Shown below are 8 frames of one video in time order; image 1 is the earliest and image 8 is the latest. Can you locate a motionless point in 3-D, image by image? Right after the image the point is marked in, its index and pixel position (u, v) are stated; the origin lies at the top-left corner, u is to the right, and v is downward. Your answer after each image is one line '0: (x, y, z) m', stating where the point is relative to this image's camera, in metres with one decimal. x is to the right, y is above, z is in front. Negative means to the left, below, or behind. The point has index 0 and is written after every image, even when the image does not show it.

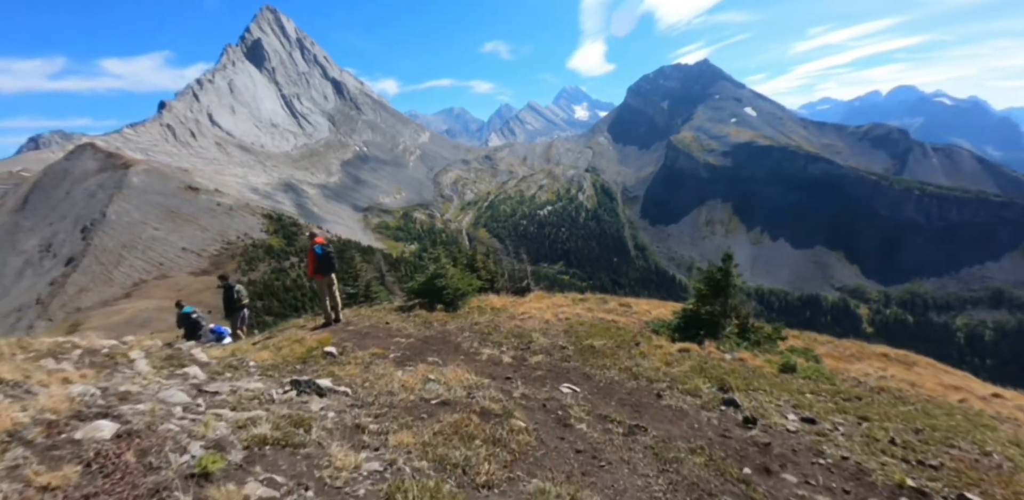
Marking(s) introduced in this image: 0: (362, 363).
0: (-5.3, -4.1, +18.4) m
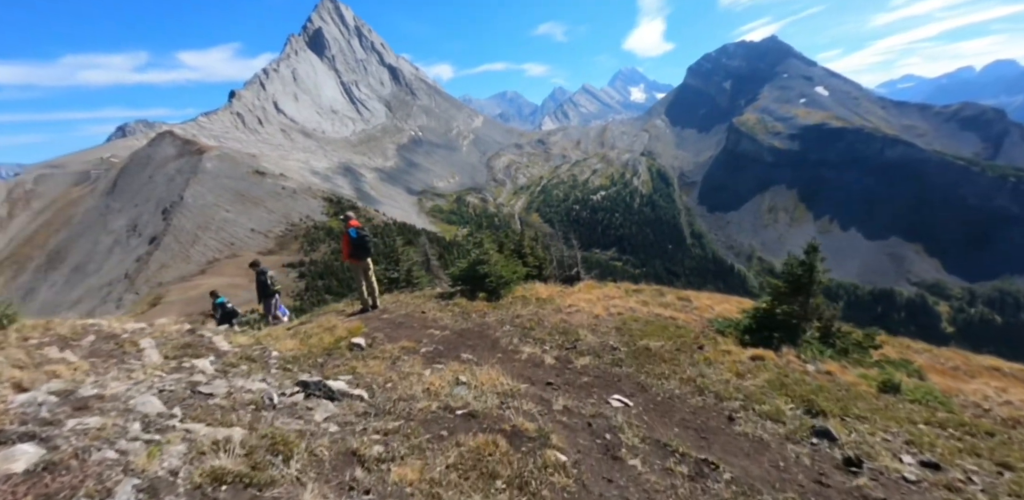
0: (-4.0, -3.5, +16.7) m
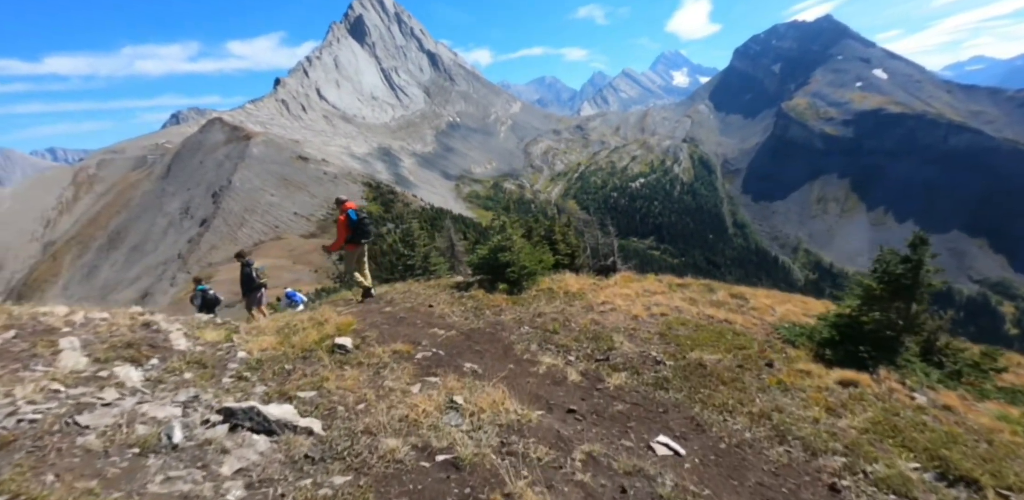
0: (-3.6, -3.1, +13.5) m
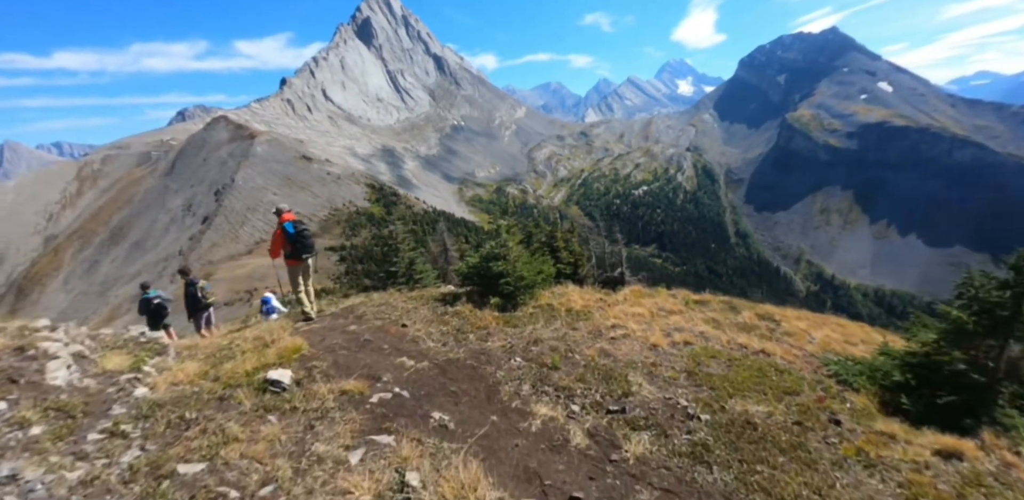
0: (-3.9, -3.2, +10.0) m
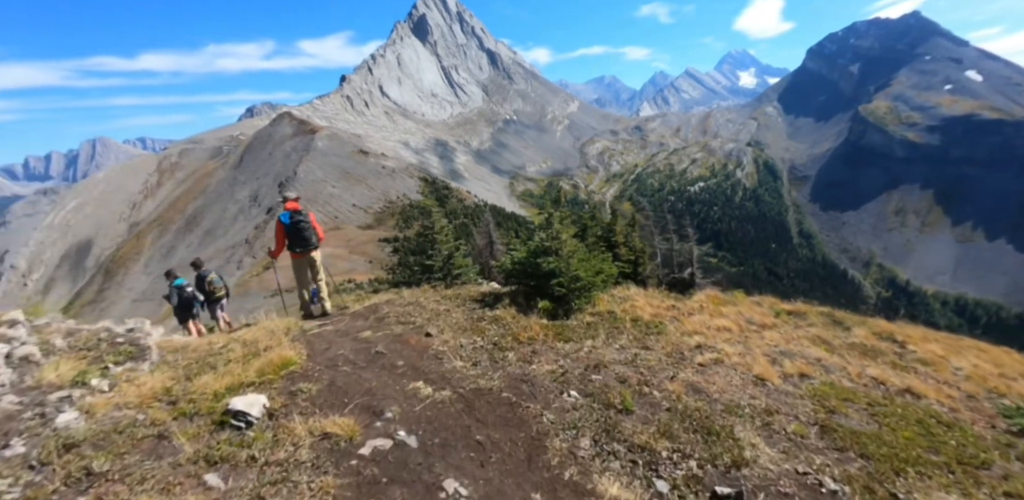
0: (-3.2, -3.0, +6.9) m
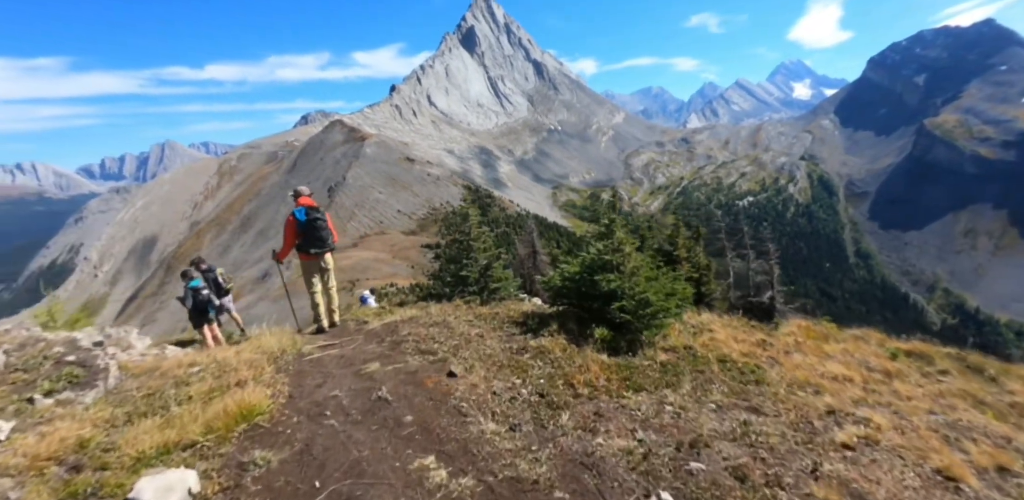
0: (-2.8, -3.1, +3.8) m
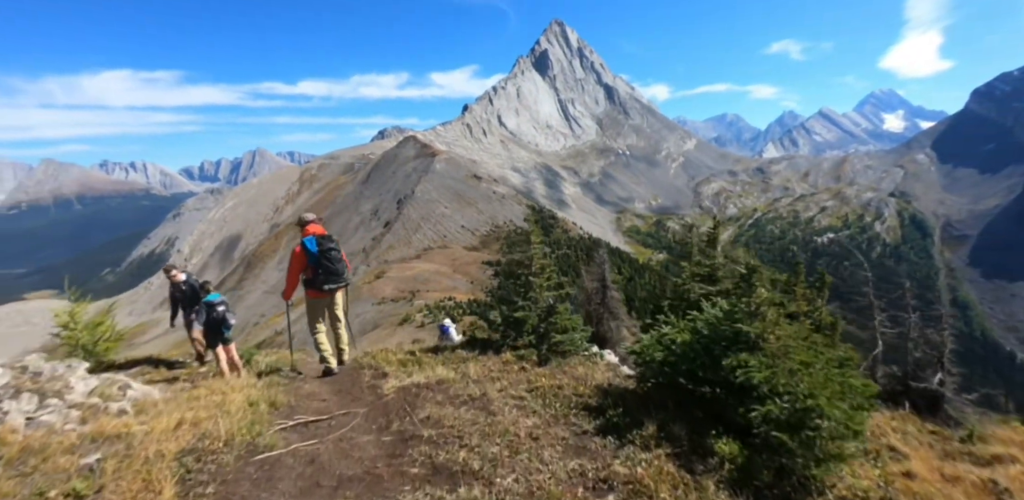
0: (-2.7, -3.4, -0.6) m
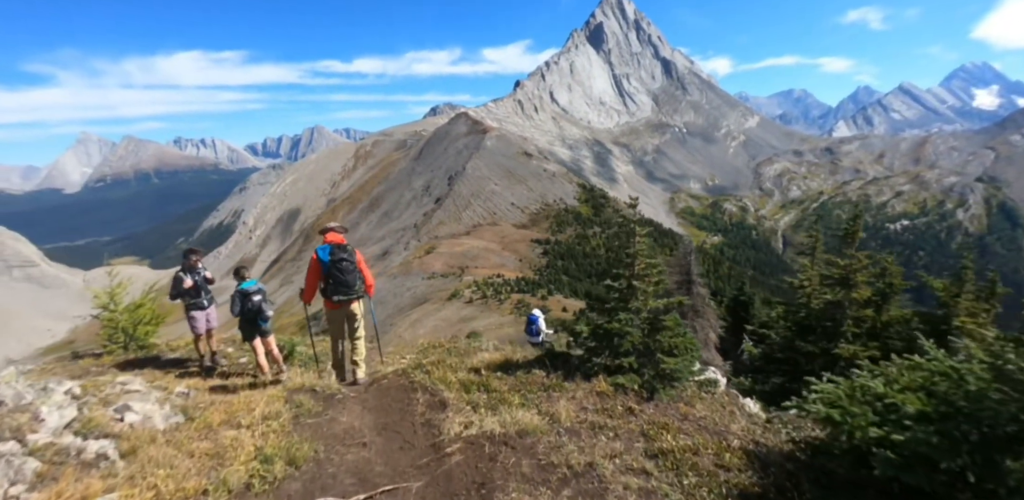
0: (-2.1, -3.8, -3.5) m
